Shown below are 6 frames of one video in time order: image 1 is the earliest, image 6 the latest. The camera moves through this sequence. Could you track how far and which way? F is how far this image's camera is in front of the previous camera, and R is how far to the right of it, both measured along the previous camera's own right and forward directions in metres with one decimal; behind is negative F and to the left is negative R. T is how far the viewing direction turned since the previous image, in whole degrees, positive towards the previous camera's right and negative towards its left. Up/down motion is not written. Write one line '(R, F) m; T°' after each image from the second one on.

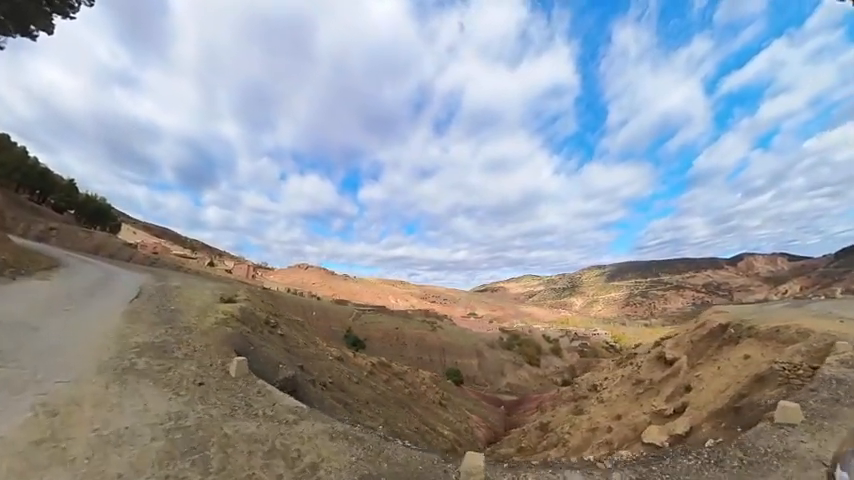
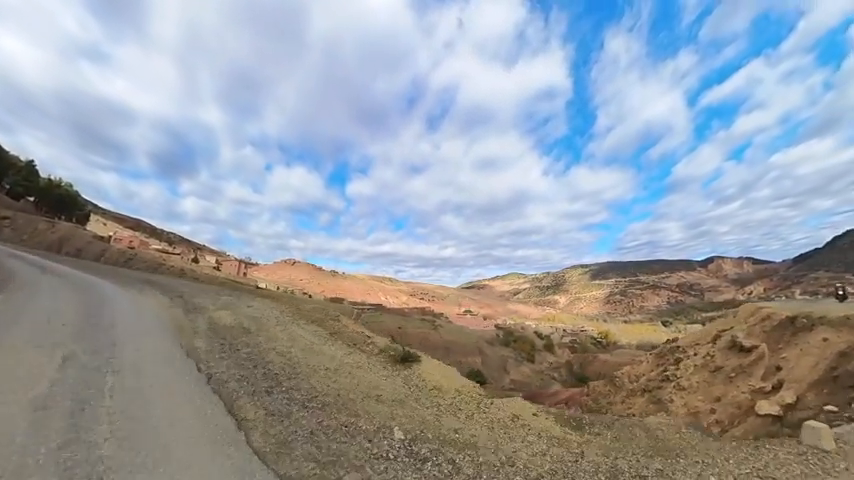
(-2.6, -0.5) m; +4°
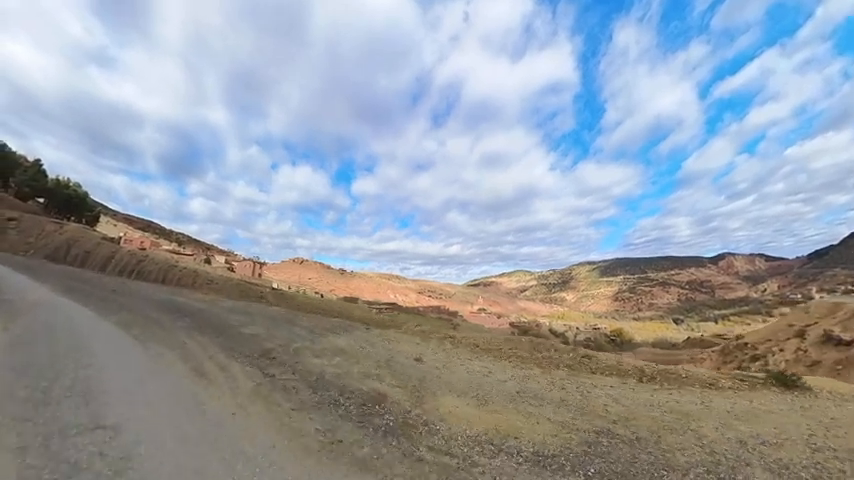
(-2.5, -0.3) m; 0°
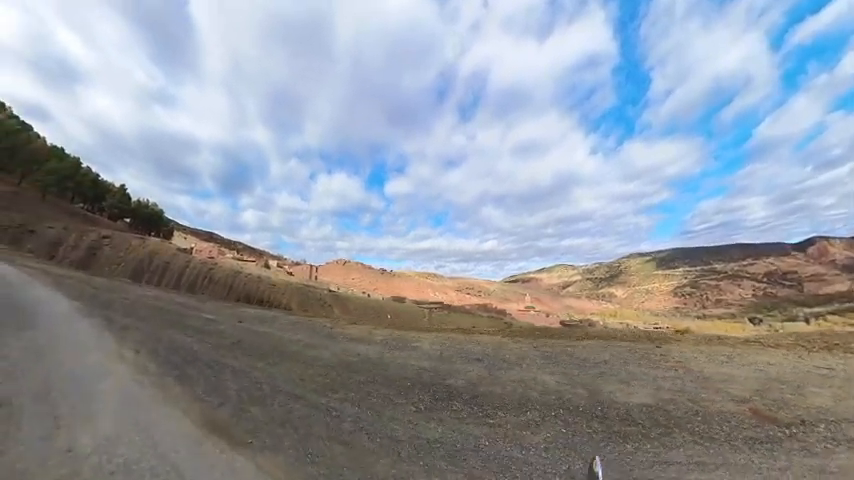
(-2.9, -0.9) m; -6°
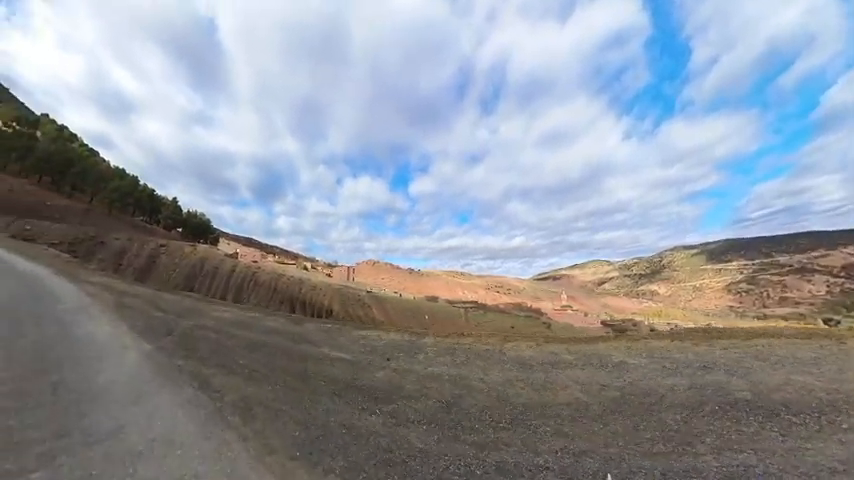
(-2.0, -0.9) m; -5°
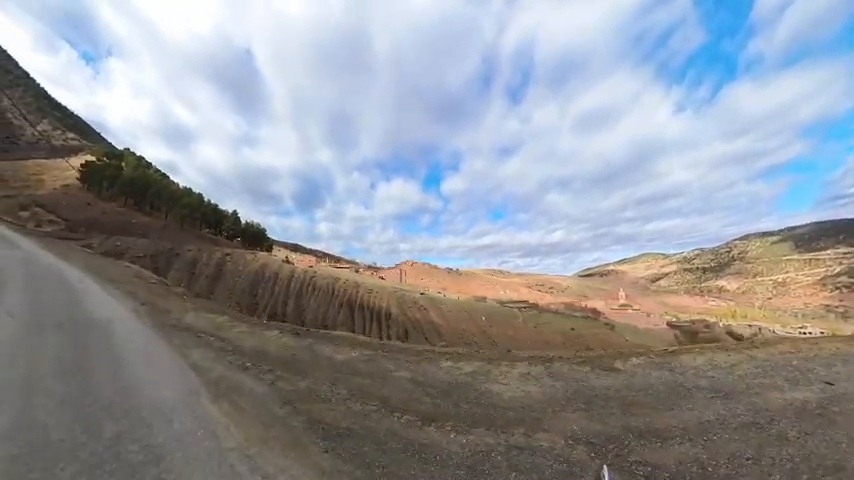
(-4.0, -1.9) m; -6°
